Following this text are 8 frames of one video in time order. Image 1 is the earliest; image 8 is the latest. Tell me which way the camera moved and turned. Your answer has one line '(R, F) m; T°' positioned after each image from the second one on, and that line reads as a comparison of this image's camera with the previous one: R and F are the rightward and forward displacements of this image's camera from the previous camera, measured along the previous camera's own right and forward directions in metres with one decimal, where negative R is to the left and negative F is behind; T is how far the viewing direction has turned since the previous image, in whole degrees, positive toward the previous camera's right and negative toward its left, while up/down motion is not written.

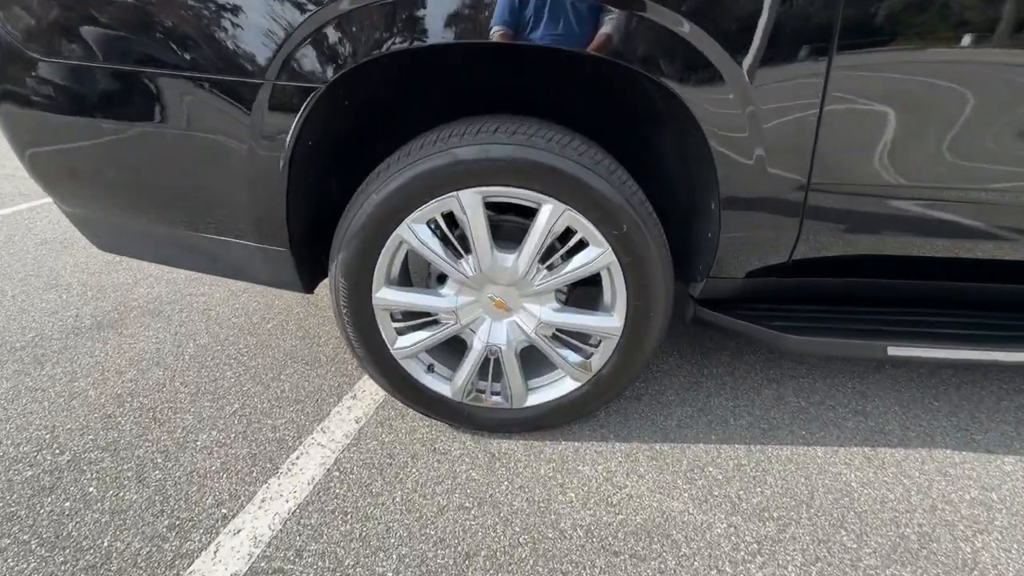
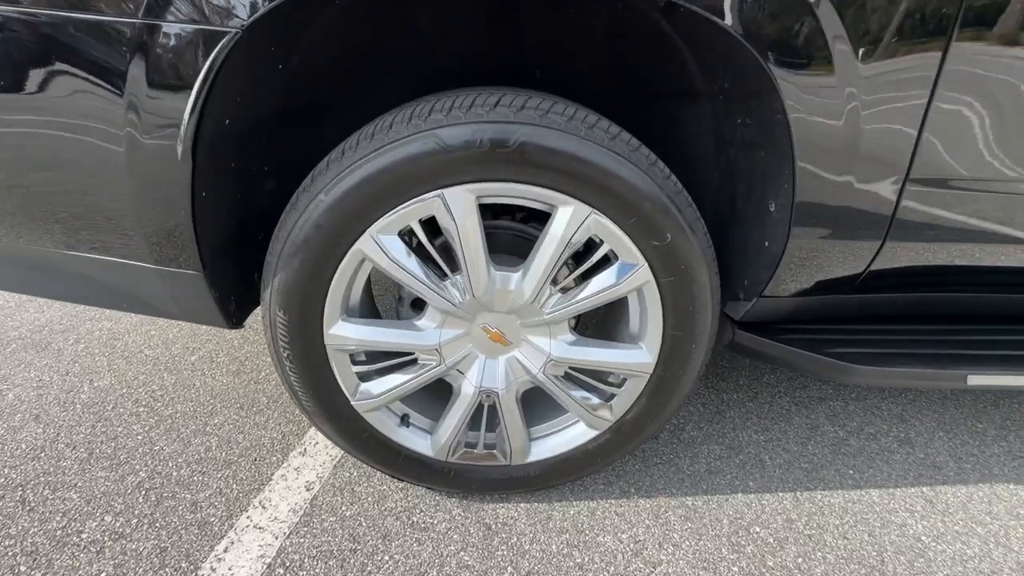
(-0.1, +0.3) m; +5°
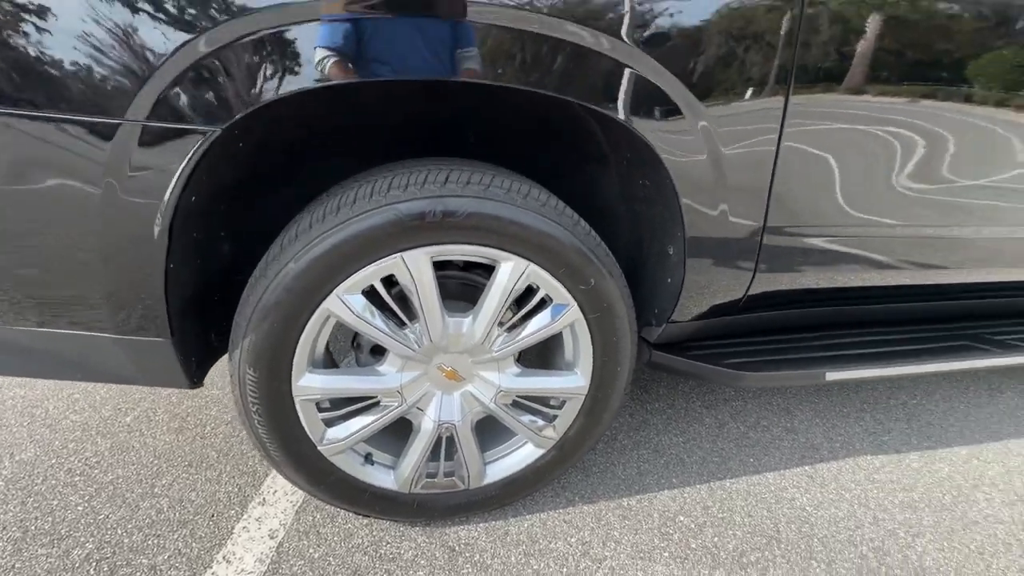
(-0.1, -0.1) m; +9°
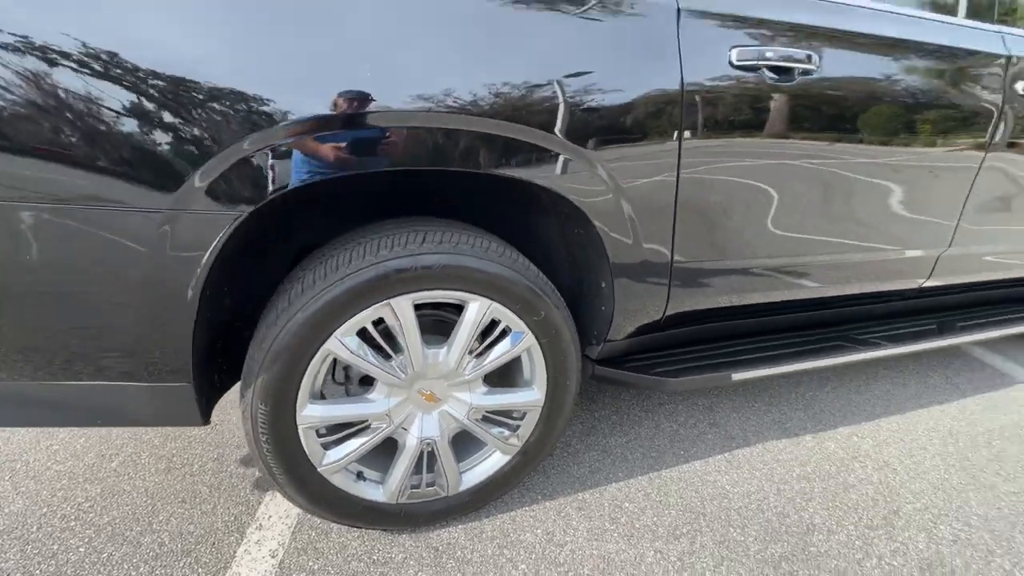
(0.0, -0.3) m; +6°
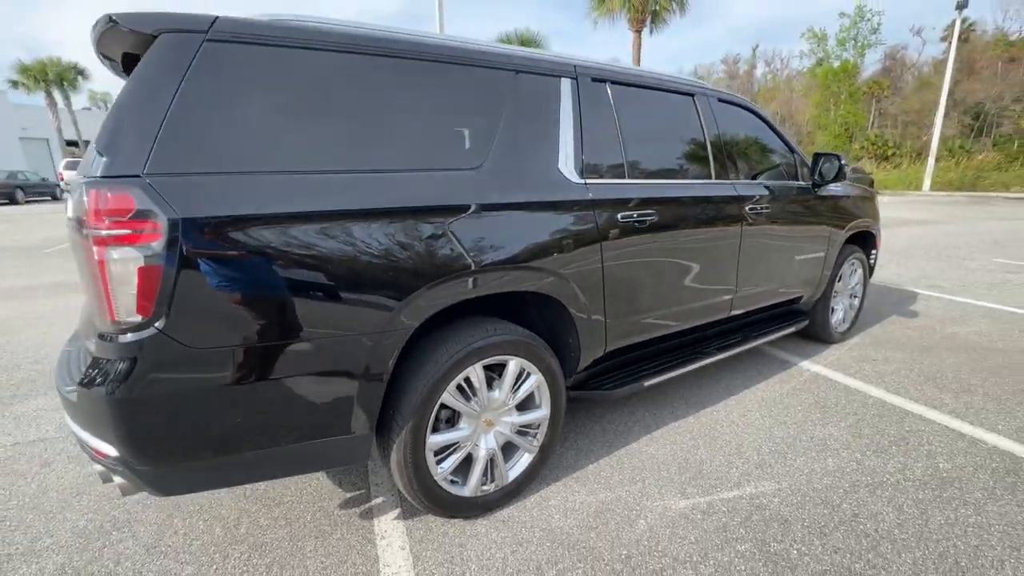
(-0.6, -0.9) m; +15°
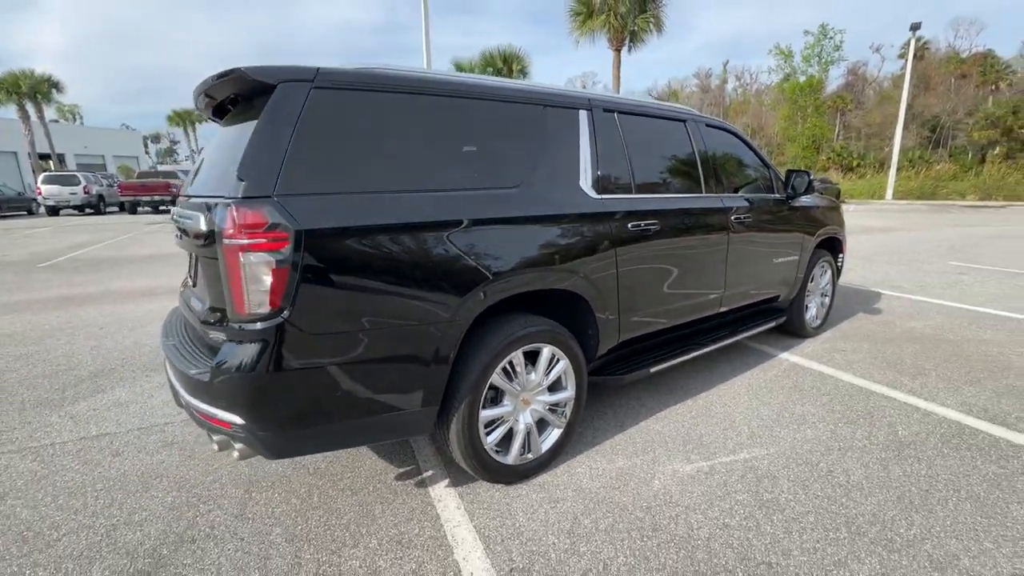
(-0.3, -0.4) m; +2°
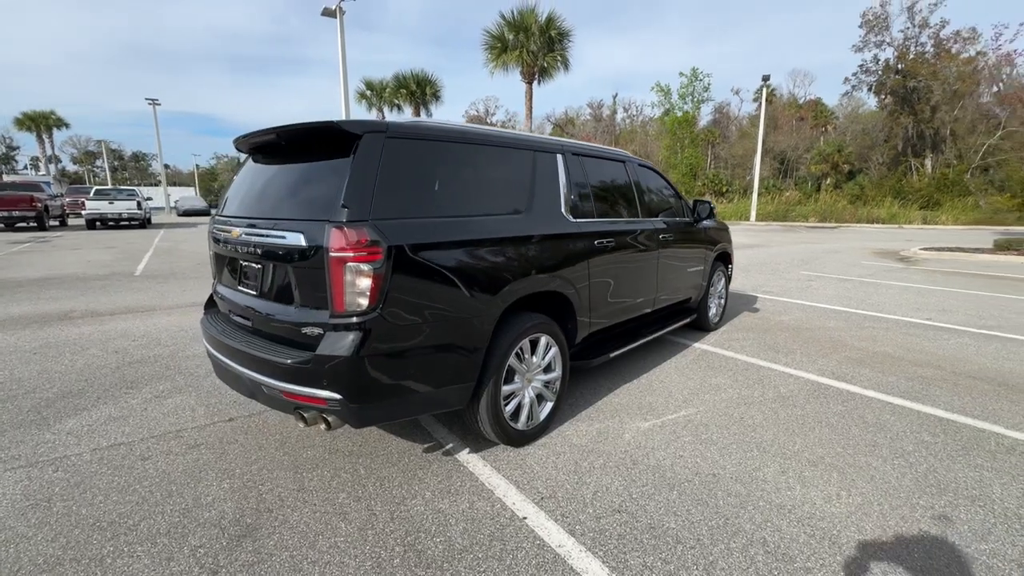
(-0.7, -0.7) m; +11°
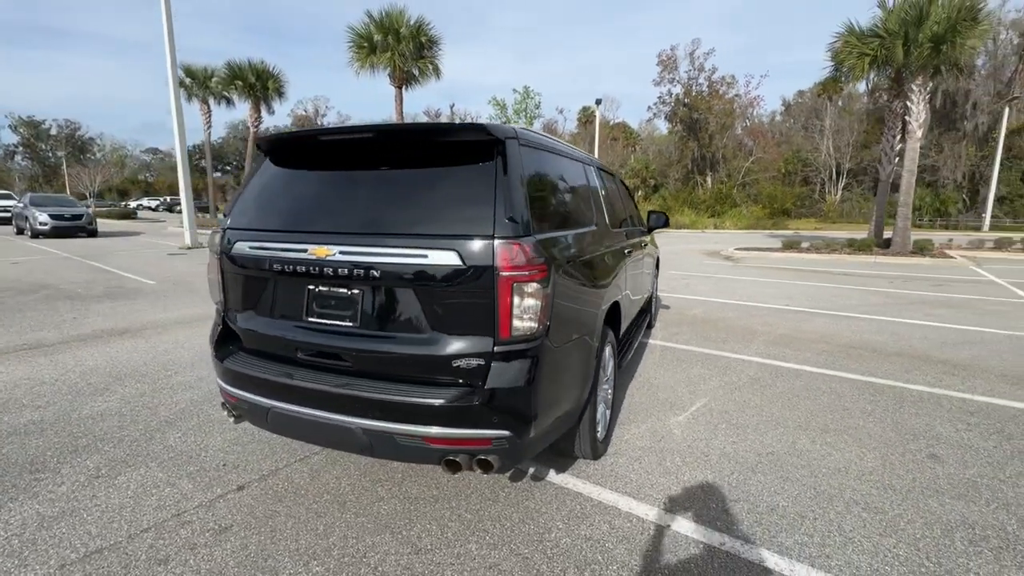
(-1.6, +0.4) m; +19°
